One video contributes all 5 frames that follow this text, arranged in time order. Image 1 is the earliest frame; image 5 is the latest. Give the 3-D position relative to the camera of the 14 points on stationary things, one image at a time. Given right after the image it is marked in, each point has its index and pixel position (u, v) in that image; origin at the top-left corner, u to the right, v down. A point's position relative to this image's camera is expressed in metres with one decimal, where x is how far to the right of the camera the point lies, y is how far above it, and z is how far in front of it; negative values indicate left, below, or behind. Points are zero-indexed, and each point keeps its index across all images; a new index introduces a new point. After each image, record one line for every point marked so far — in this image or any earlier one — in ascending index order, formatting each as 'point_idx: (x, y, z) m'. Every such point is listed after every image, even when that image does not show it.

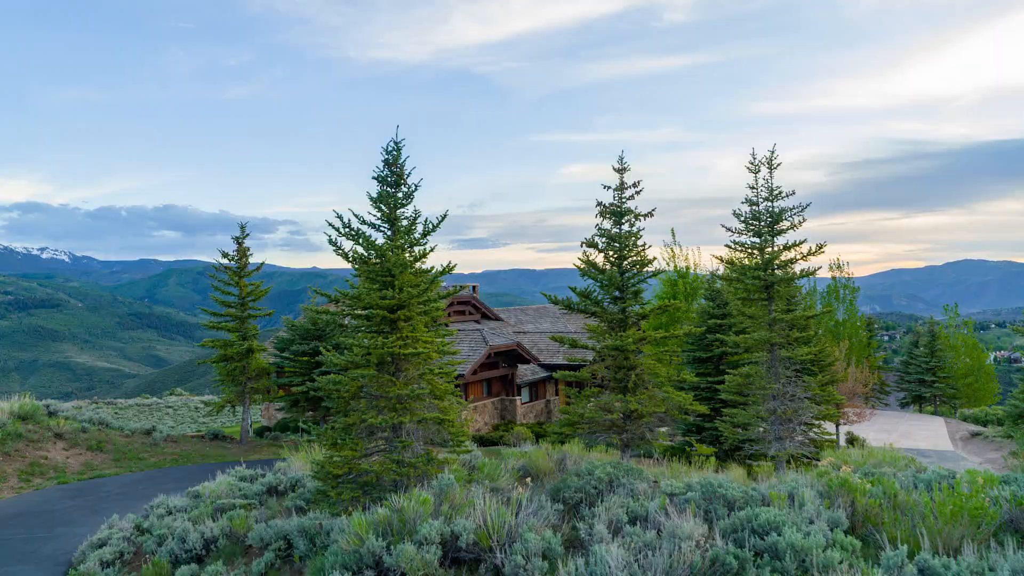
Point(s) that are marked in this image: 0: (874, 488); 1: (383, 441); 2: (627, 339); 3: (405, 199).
0: (+5.9, -3.3, +9.0) m
1: (-2.4, -2.9, +10.7) m
2: (+3.5, -1.0, +18.8) m
3: (-2.1, +1.8, +11.2) m
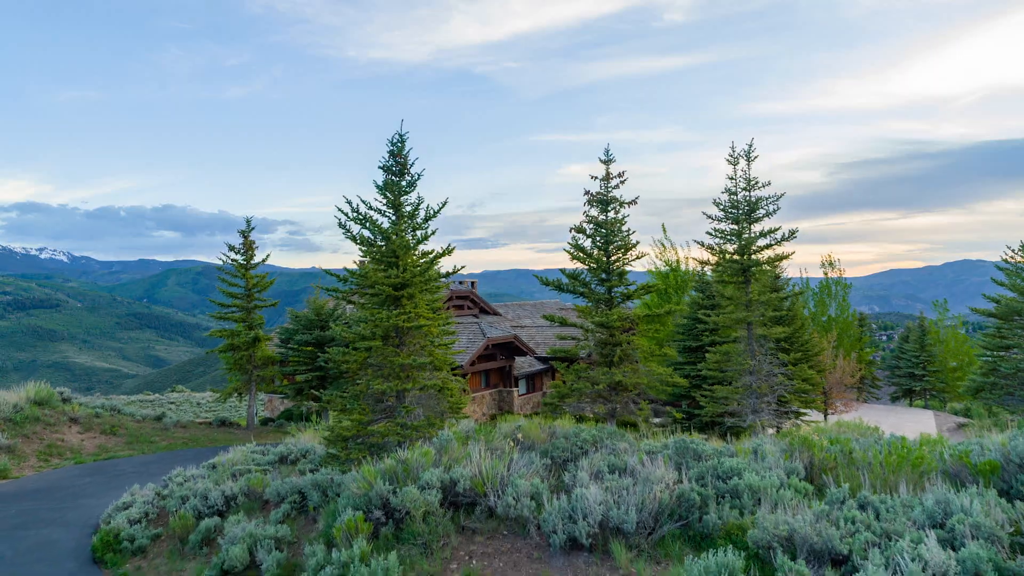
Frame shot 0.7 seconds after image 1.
0: (+5.8, -2.9, +10.0) m
1: (-2.6, -2.4, +11.7) m
2: (+3.4, -0.6, +19.7) m
3: (-2.3, +2.2, +12.1) m
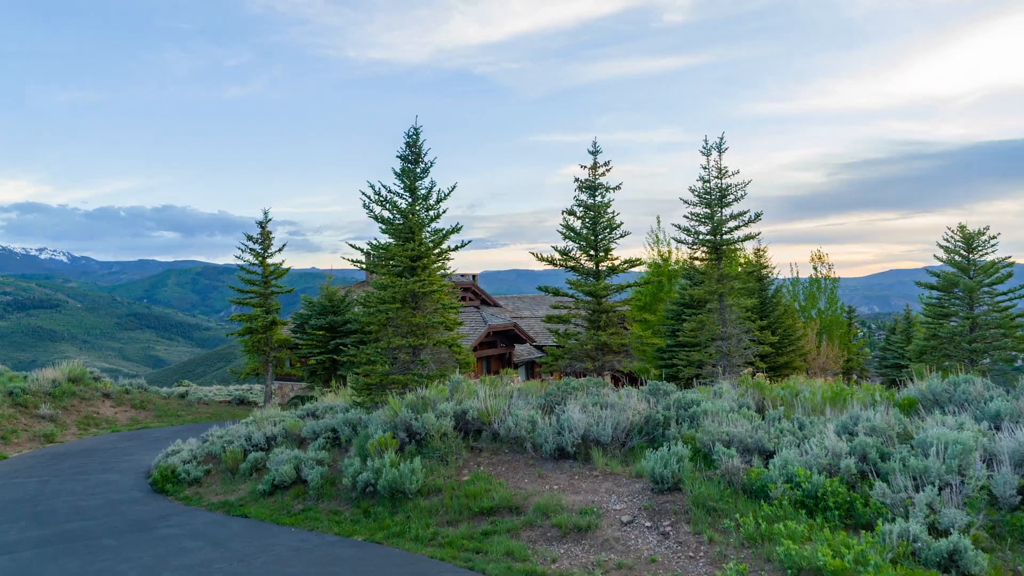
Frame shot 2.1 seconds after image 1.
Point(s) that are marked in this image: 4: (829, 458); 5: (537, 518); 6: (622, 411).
0: (+5.8, -2.2, +11.9) m
1: (-2.6, -1.8, +13.6) m
2: (+3.4, +0.1, +21.6) m
3: (-2.3, +2.9, +14.0) m
4: (+4.3, -2.3, +7.6) m
5: (+0.4, -3.2, +7.7) m
6: (+2.0, -2.2, +10.1) m
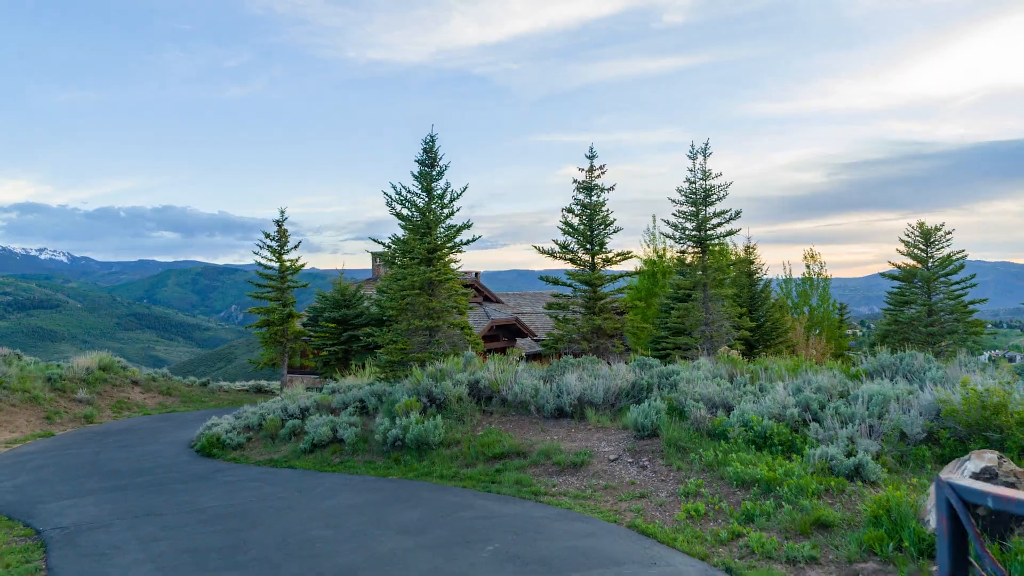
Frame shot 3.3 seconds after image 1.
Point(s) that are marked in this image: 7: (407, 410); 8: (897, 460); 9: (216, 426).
0: (+5.9, -1.9, +13.6) m
1: (-2.4, -1.5, +15.3) m
2: (+3.5, +0.4, +23.3) m
3: (-2.1, +3.2, +15.7) m
4: (+4.5, -2.0, +9.3) m
5: (+0.5, -2.9, +9.4) m
6: (+2.1, -1.9, +11.8) m
7: (-2.2, -2.6, +11.7) m
8: (+5.5, -2.5, +8.0) m
9: (-8.6, -4.1, +16.1) m
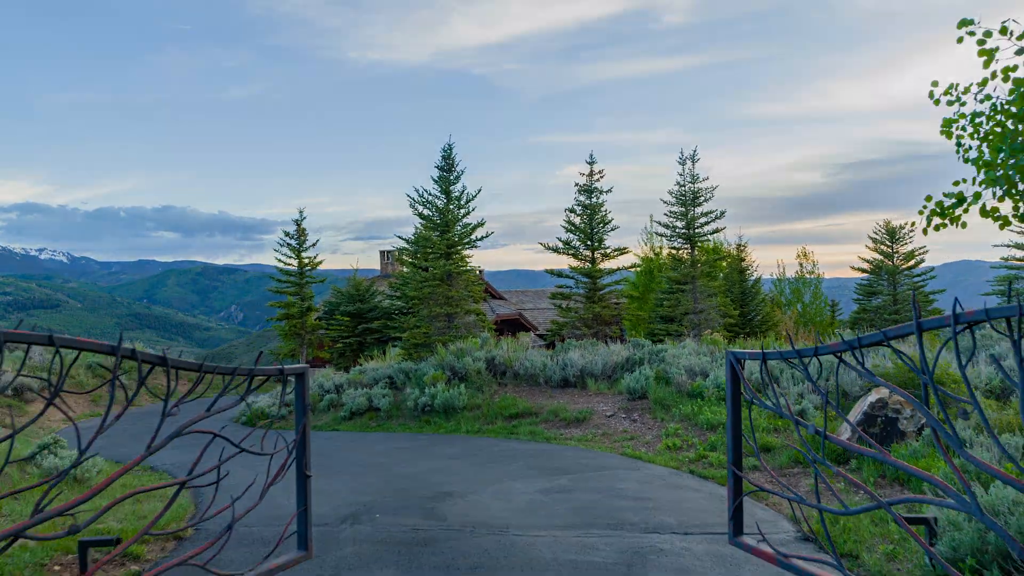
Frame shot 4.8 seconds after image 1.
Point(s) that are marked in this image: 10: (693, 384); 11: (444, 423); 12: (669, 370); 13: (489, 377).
0: (+6.2, -1.6, +15.5) m
1: (-2.2, -1.2, +17.2) m
2: (+3.8, +0.6, +25.3) m
3: (-1.8, +3.5, +17.7) m
4: (+4.8, -1.8, +11.3) m
5: (+0.8, -2.6, +11.4) m
6: (+2.4, -1.7, +13.7) m
7: (-1.9, -2.3, +13.6) m
8: (+5.8, -2.2, +9.9) m
9: (-8.3, -3.8, +18.1) m
10: (+3.7, -1.9, +11.2) m
11: (-1.5, -3.0, +12.3) m
12: (+3.4, -1.8, +12.1) m
13: (-0.6, -2.2, +13.8) m
